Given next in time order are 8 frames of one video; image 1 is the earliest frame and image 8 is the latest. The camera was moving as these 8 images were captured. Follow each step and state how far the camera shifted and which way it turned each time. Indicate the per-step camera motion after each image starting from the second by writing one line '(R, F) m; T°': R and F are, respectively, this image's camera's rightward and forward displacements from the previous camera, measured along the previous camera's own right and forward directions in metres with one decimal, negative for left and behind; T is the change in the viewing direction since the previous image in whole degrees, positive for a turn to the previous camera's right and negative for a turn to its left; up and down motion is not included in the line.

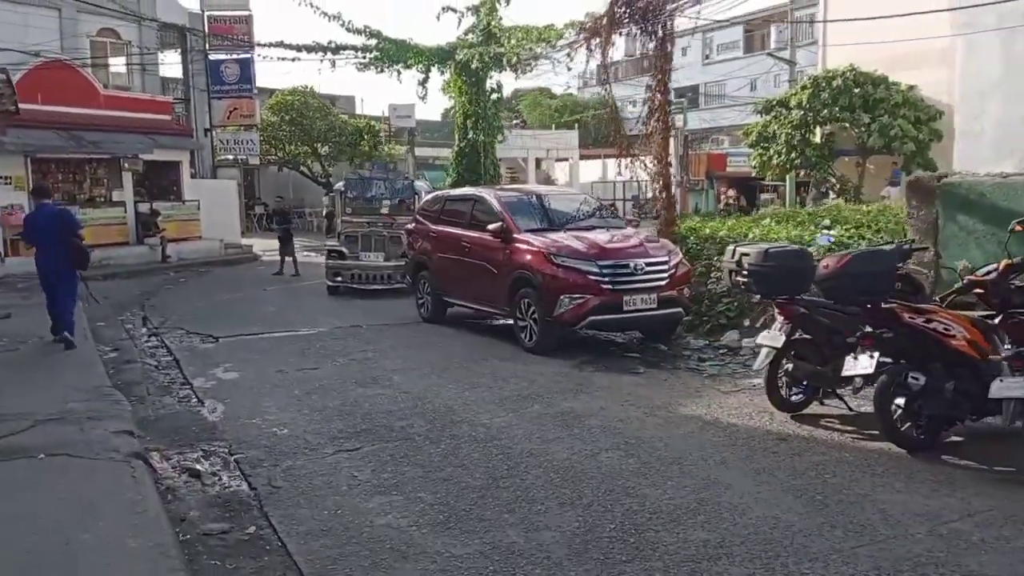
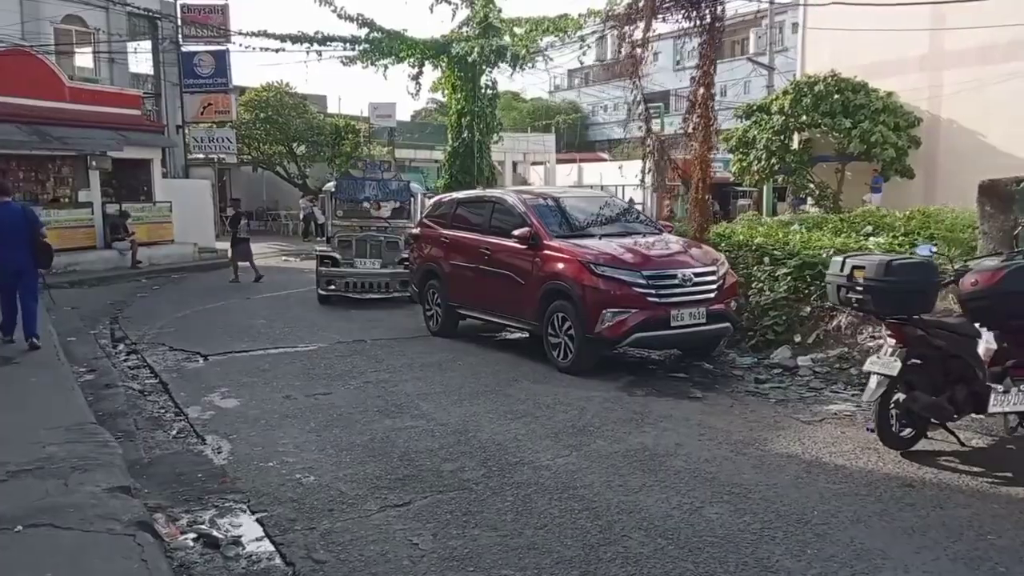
(-0.7, +0.9) m; +3°
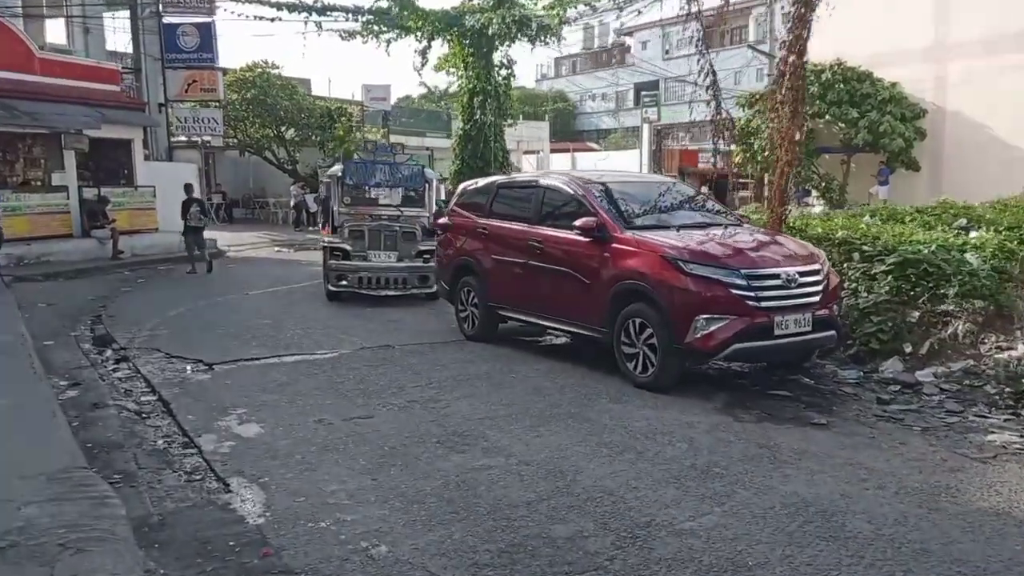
(-0.8, +1.2) m; +2°
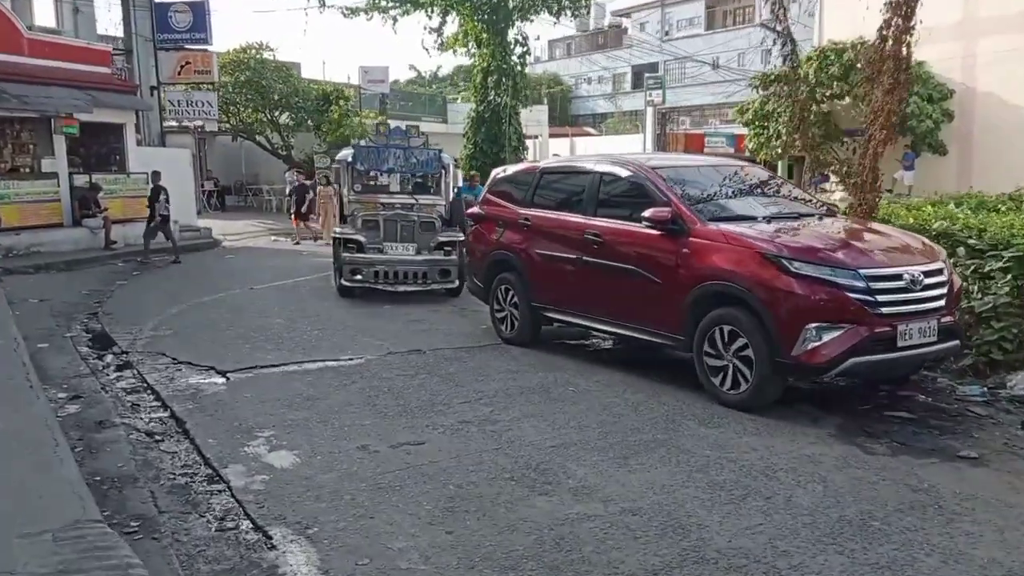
(-0.6, +0.9) m; +1°
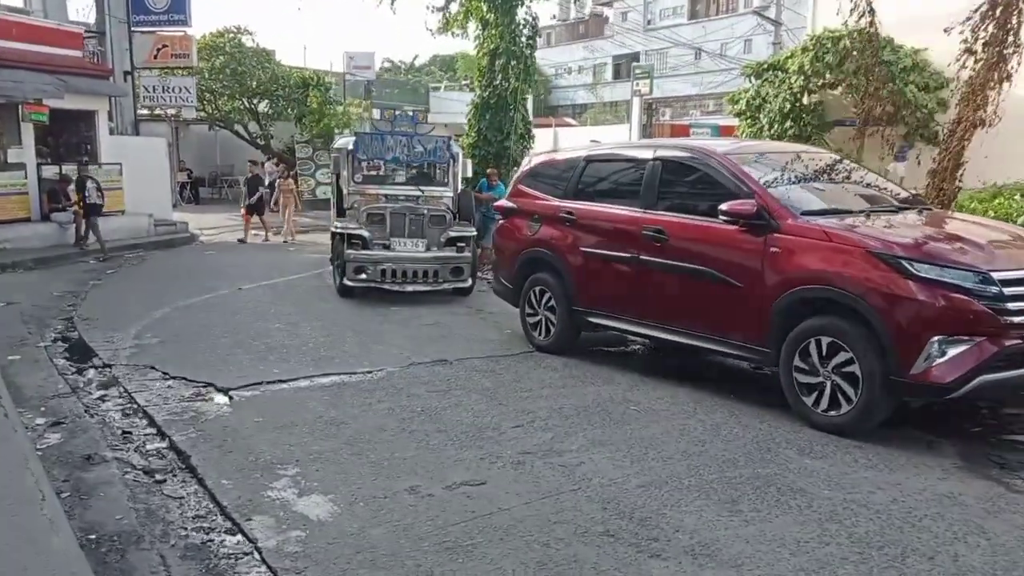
(-0.7, +0.9) m; +2°
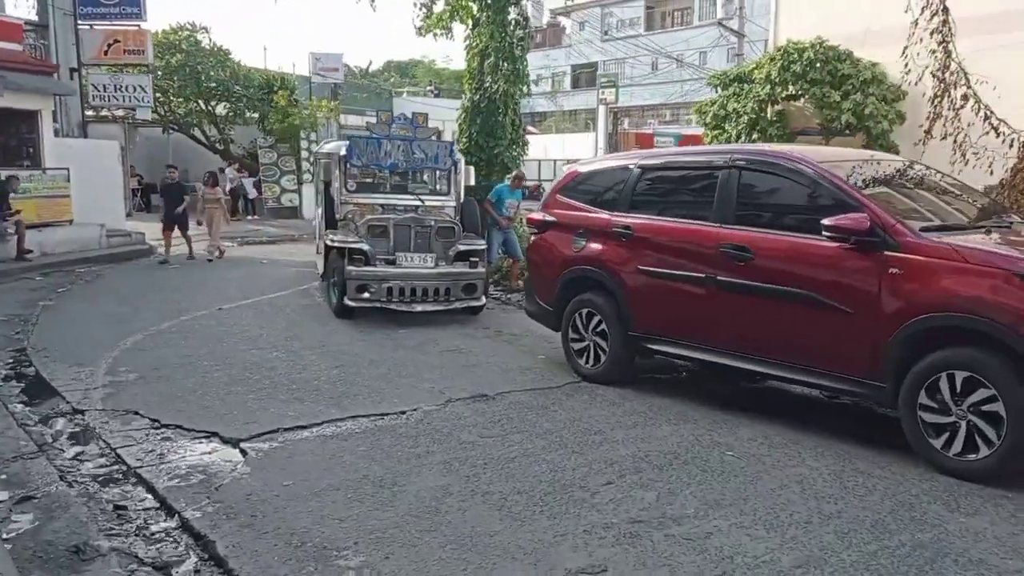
(-0.9, +1.0) m; +4°
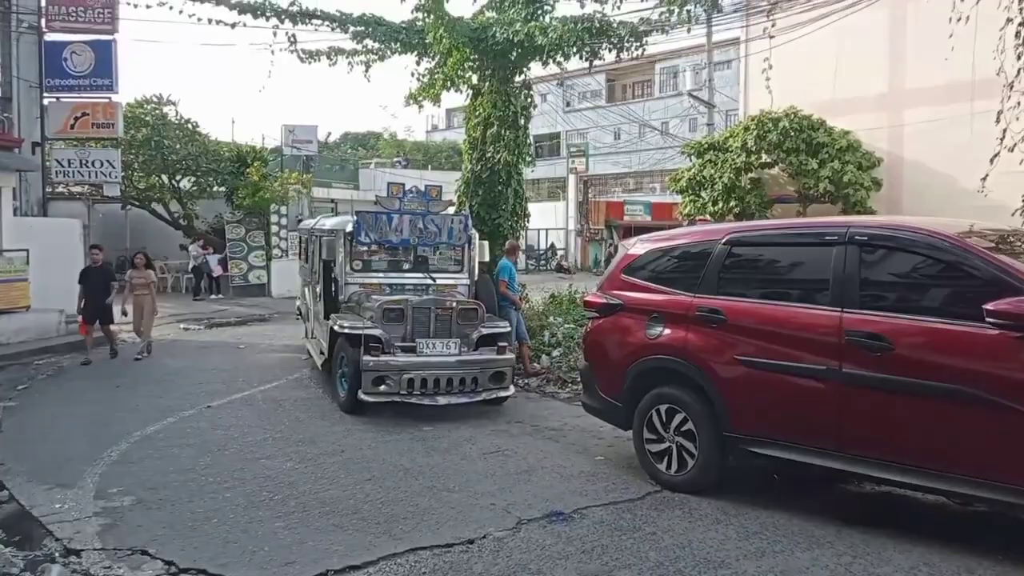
(-0.9, +0.9) m; +3°
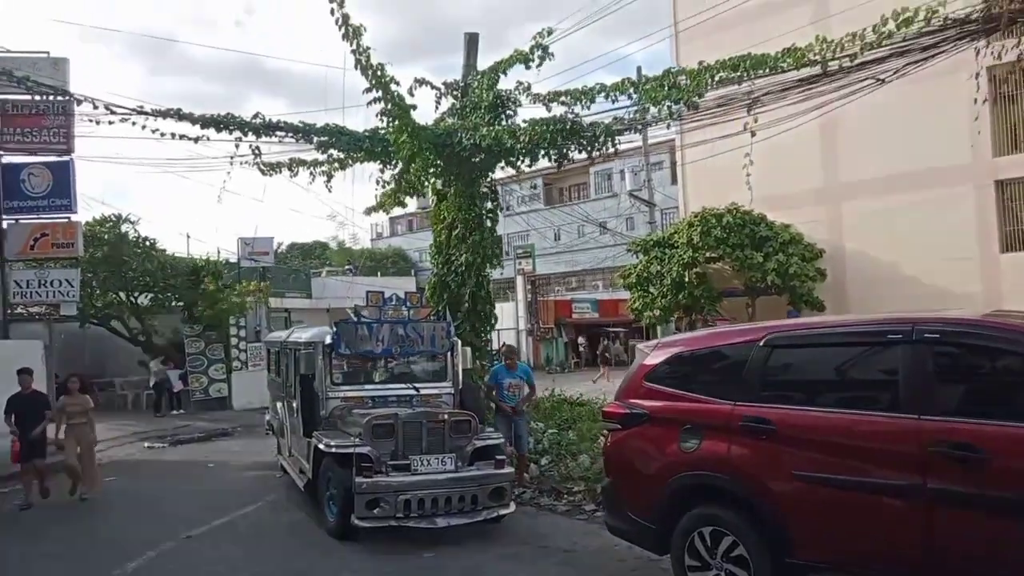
(-0.7, +0.2) m; +5°
